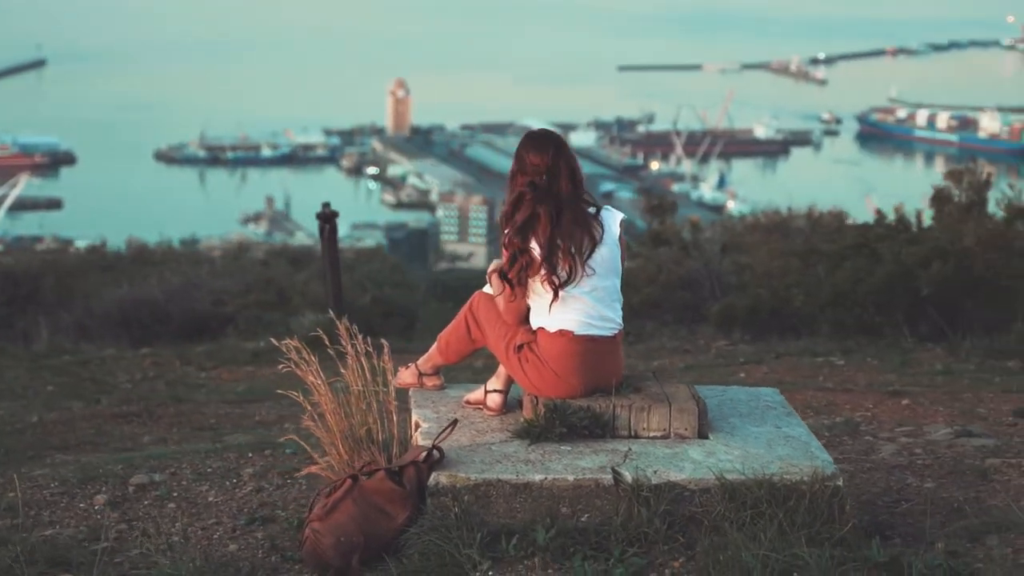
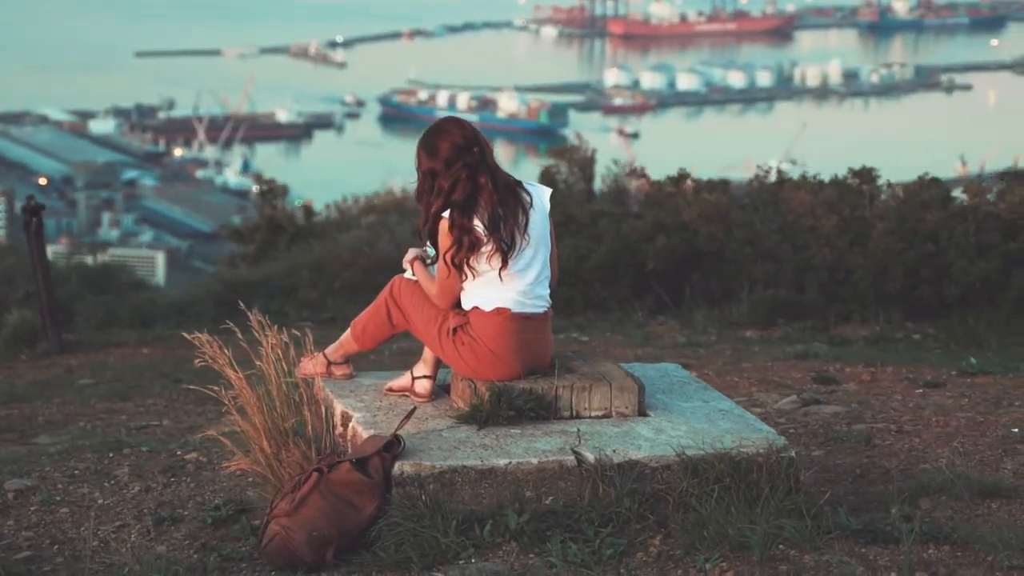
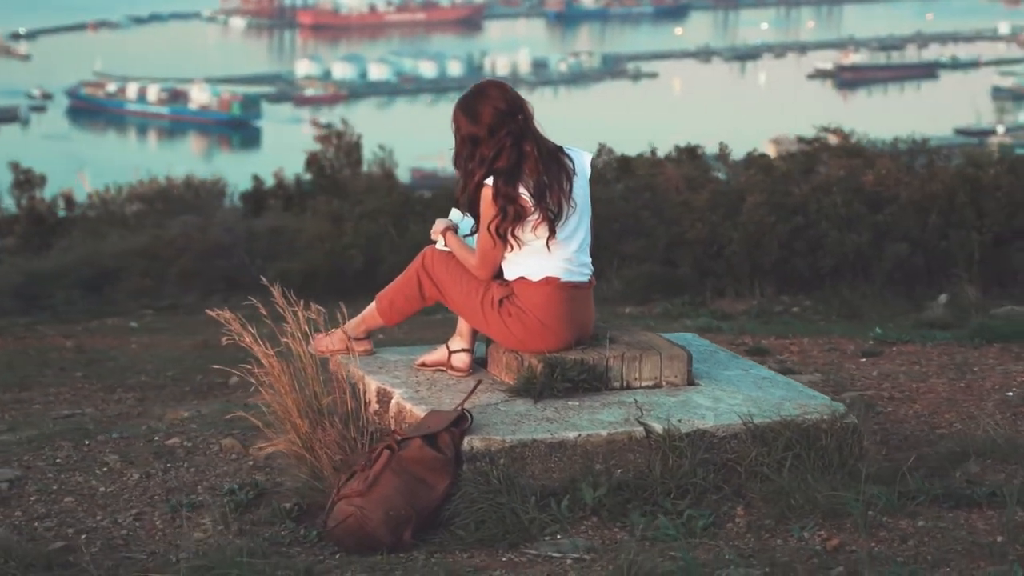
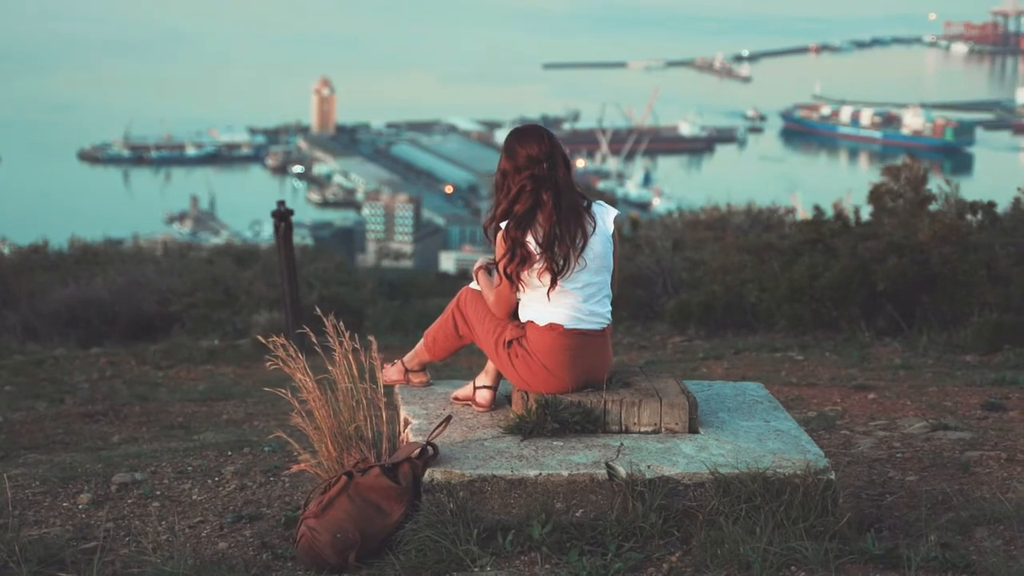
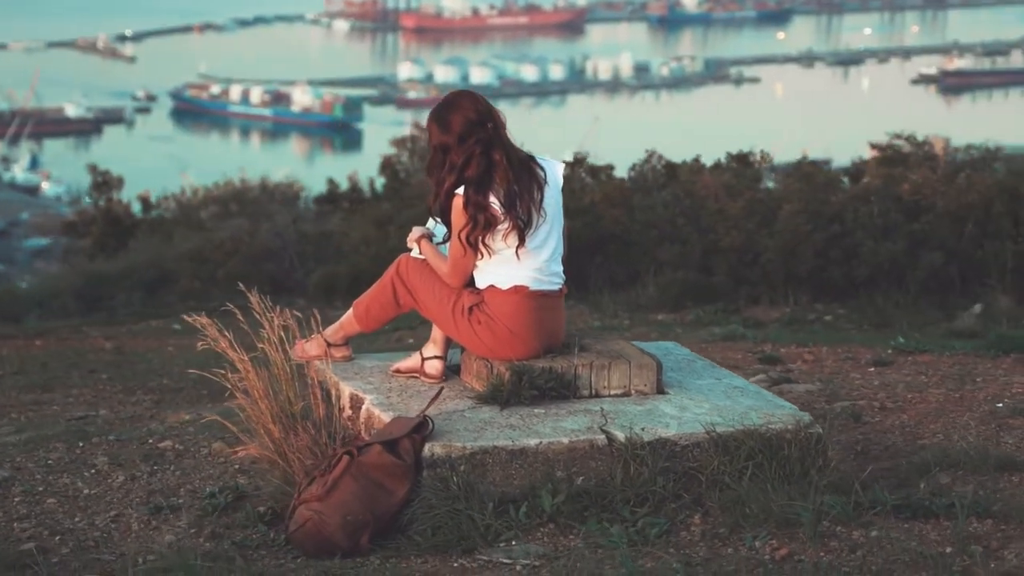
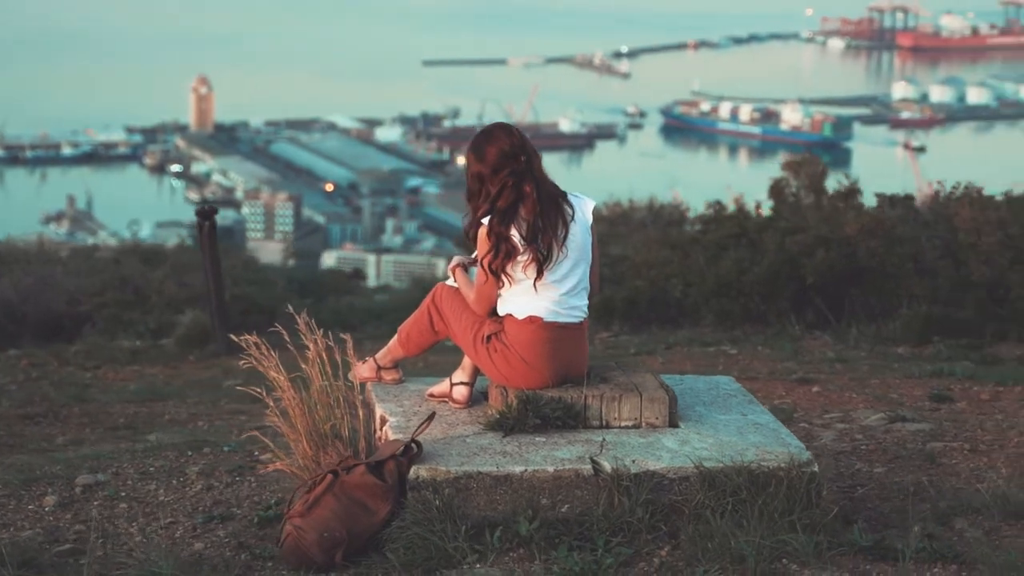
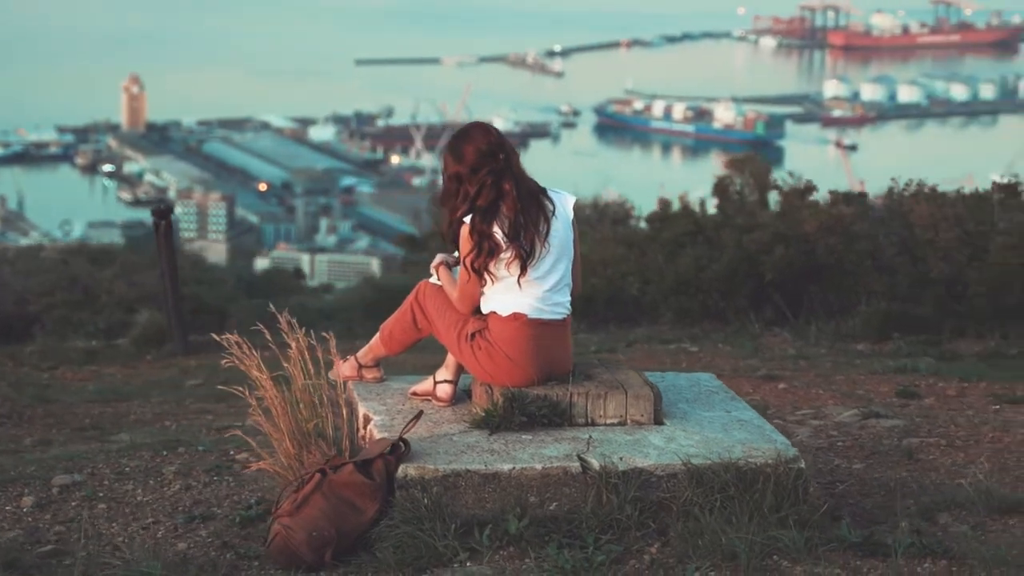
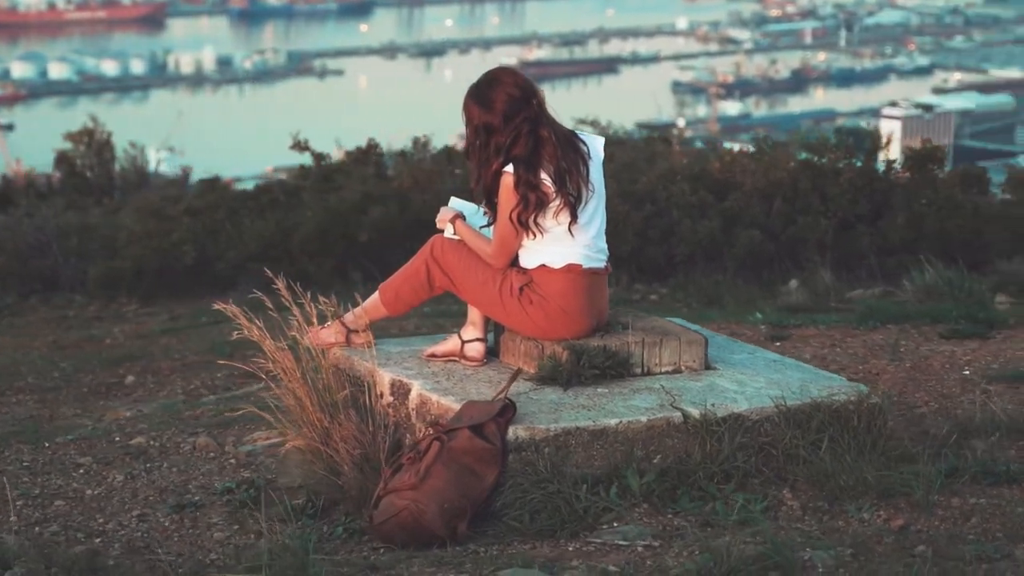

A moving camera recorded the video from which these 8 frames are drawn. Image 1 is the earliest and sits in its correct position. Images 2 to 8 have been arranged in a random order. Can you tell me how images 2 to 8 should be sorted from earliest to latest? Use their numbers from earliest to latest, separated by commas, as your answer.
4, 6, 7, 2, 5, 3, 8
